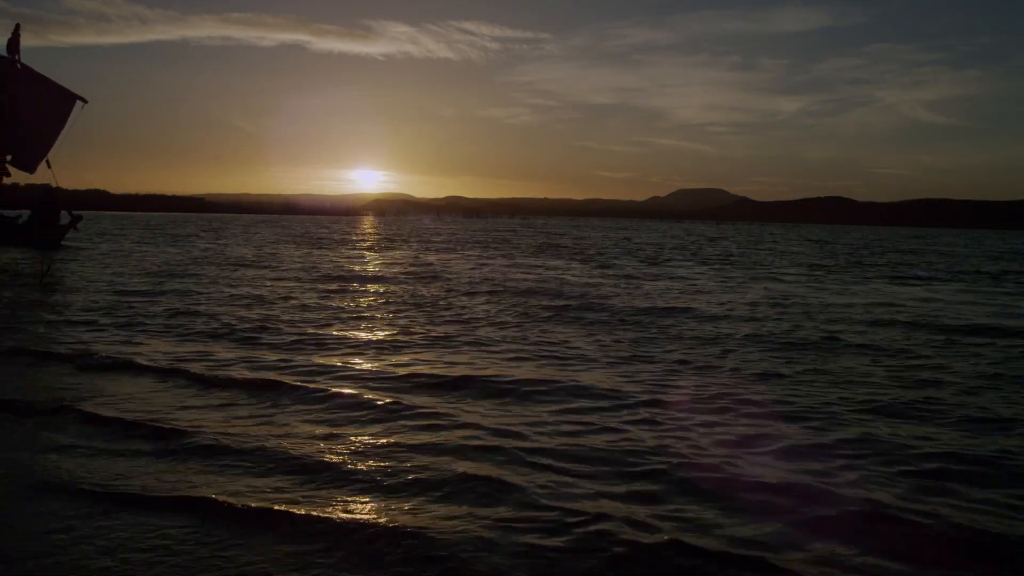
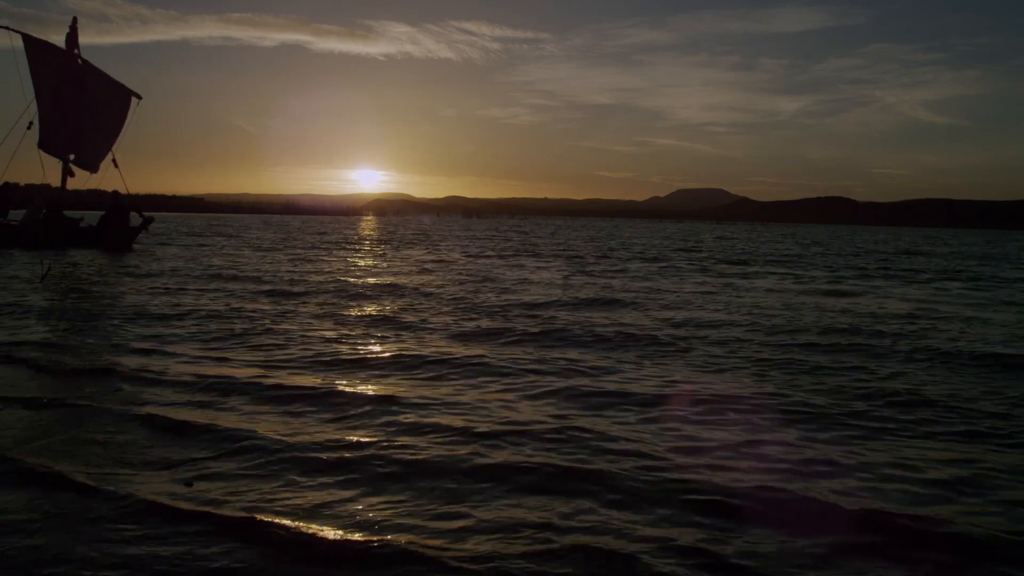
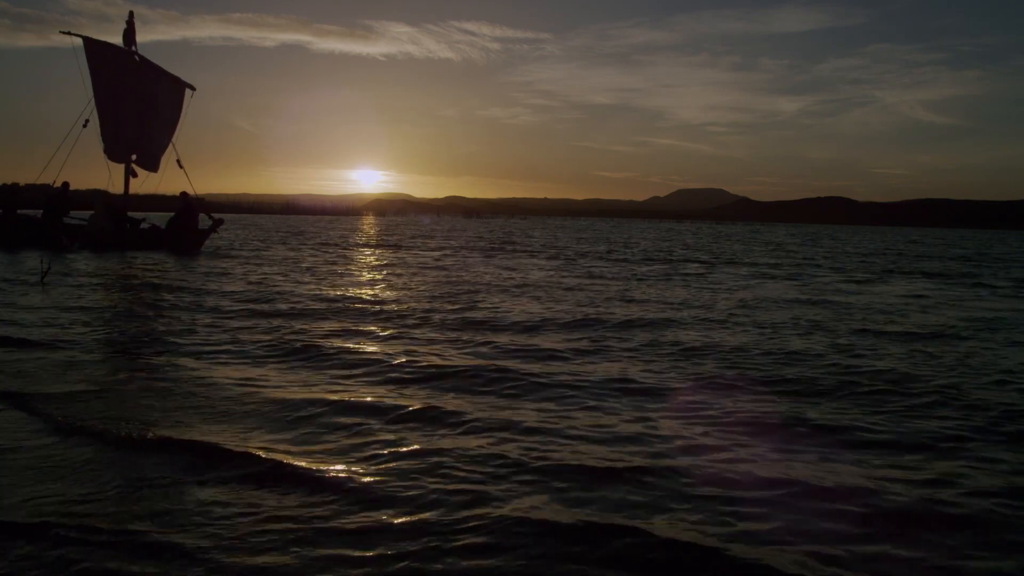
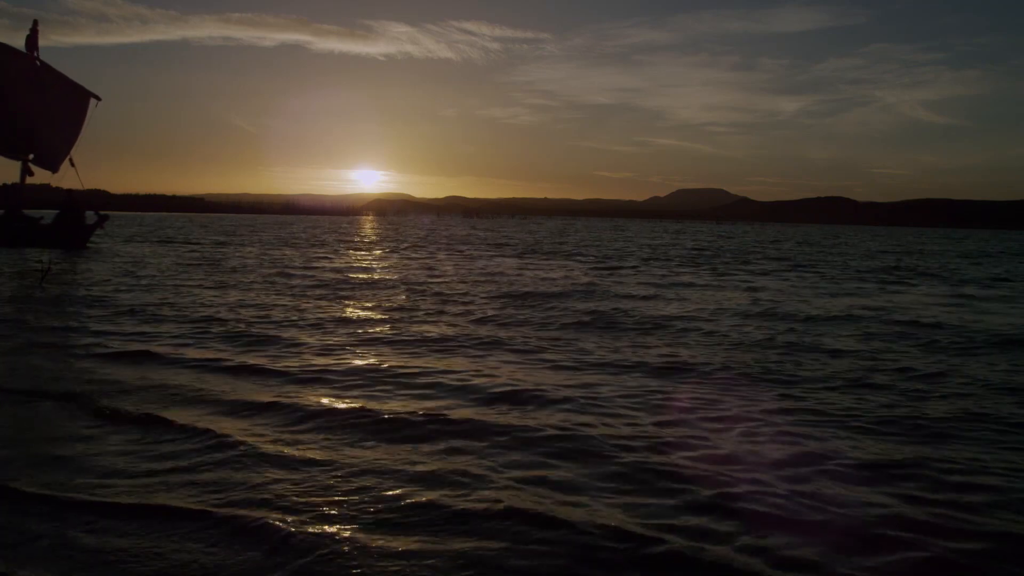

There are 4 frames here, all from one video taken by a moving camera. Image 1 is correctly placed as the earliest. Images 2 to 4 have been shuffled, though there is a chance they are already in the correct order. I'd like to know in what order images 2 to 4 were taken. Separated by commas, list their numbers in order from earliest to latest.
4, 2, 3
